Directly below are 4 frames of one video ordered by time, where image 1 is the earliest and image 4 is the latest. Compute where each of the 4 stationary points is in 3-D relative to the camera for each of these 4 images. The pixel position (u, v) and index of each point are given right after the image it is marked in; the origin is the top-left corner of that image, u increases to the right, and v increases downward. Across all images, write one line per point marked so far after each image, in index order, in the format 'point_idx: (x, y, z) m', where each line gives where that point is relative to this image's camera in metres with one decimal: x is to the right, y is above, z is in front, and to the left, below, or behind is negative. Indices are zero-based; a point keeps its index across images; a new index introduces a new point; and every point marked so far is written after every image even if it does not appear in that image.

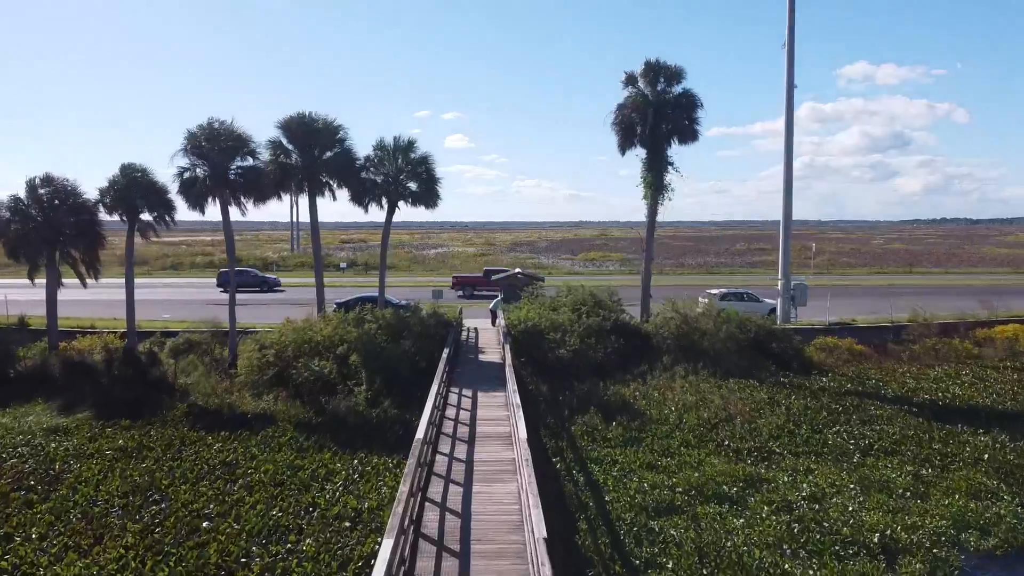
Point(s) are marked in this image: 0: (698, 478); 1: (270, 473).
0: (+3.3, -3.3, +14.2) m
1: (-4.3, -3.3, +14.1) m
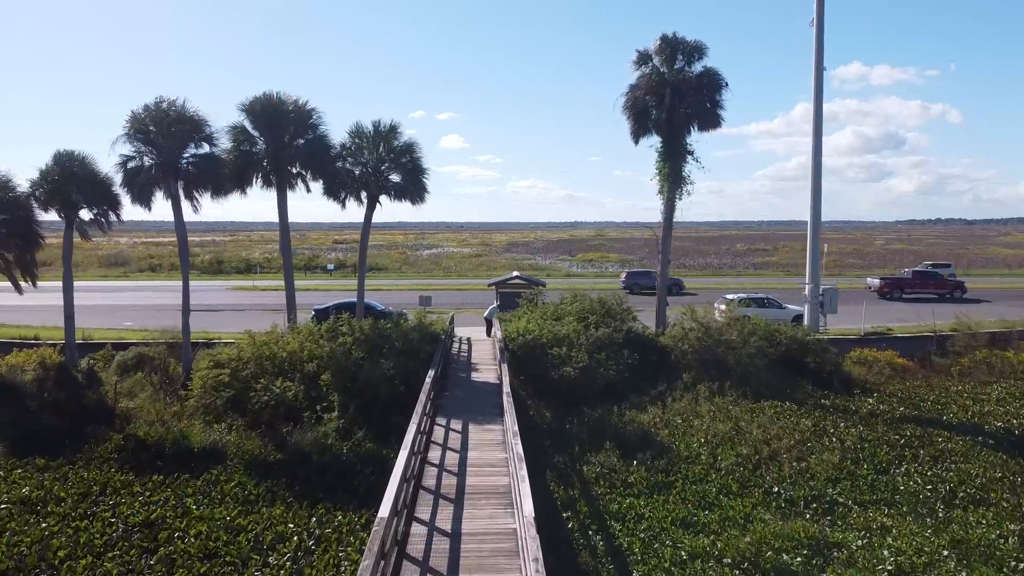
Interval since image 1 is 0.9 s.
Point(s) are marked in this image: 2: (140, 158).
0: (+3.3, -3.5, +11.1) m
1: (-4.3, -3.4, +11.0) m
2: (-8.9, +3.1, +19.1) m
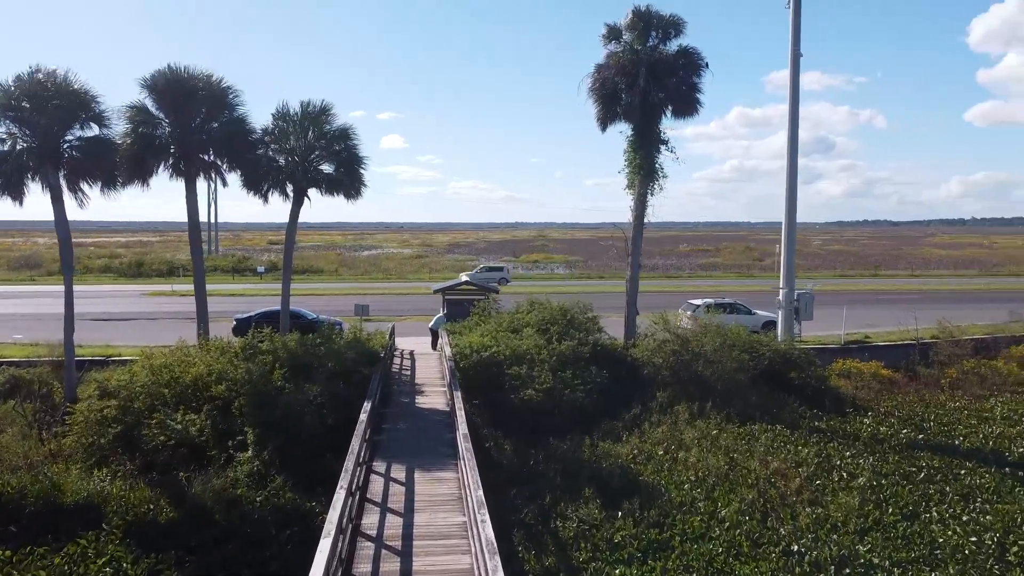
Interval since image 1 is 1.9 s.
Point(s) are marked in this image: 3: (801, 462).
0: (+2.9, -3.7, +8.5) m
1: (-4.6, -3.6, +7.9) m
2: (-9.8, +2.9, +15.6) m
3: (+5.1, -3.0, +14.1) m
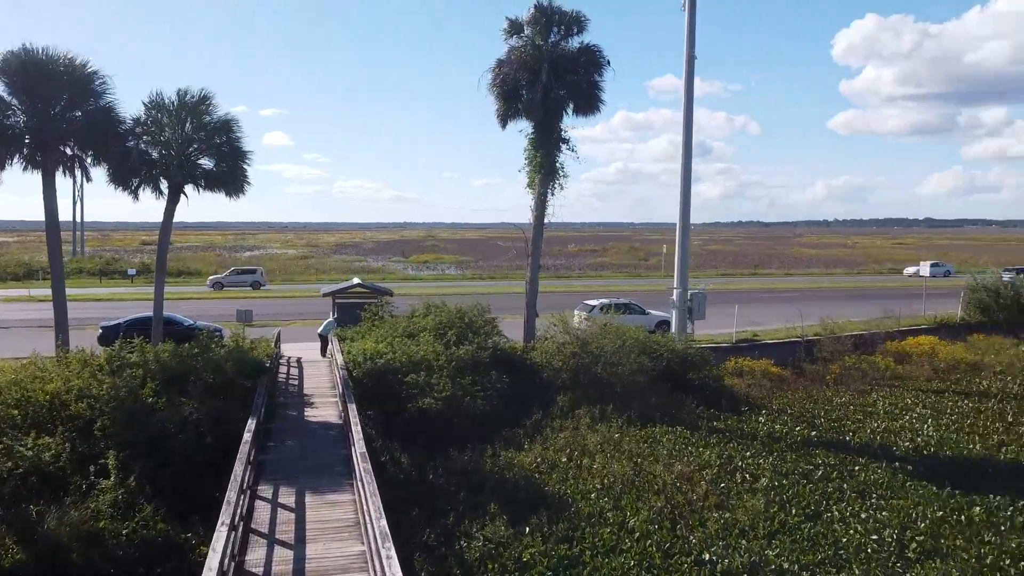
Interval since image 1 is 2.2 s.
0: (+2.0, -3.7, +8.2) m
1: (-5.4, -3.7, +6.5) m
2: (-11.7, +2.8, +13.5) m
3: (+3.3, -3.1, +14.0) m
